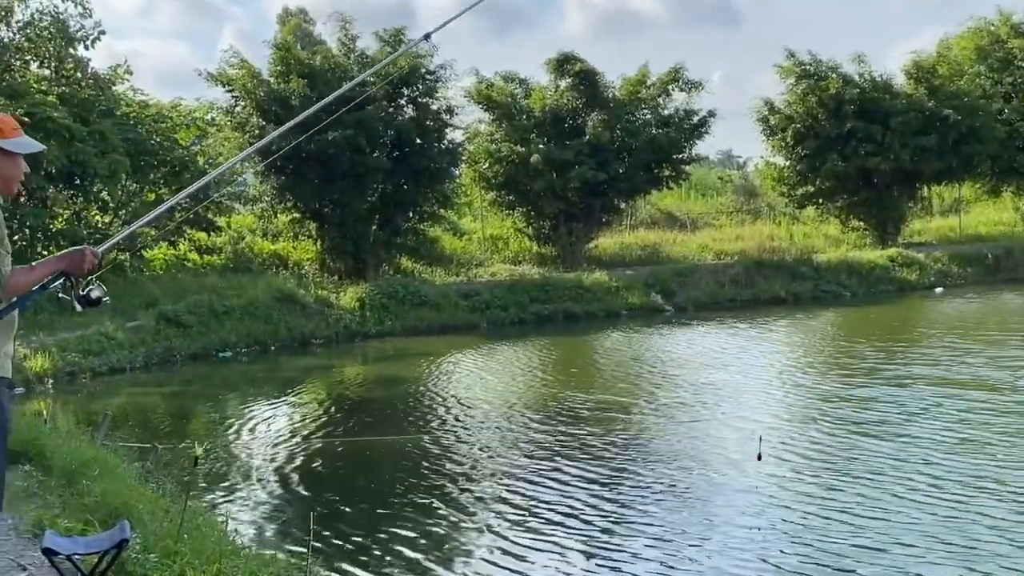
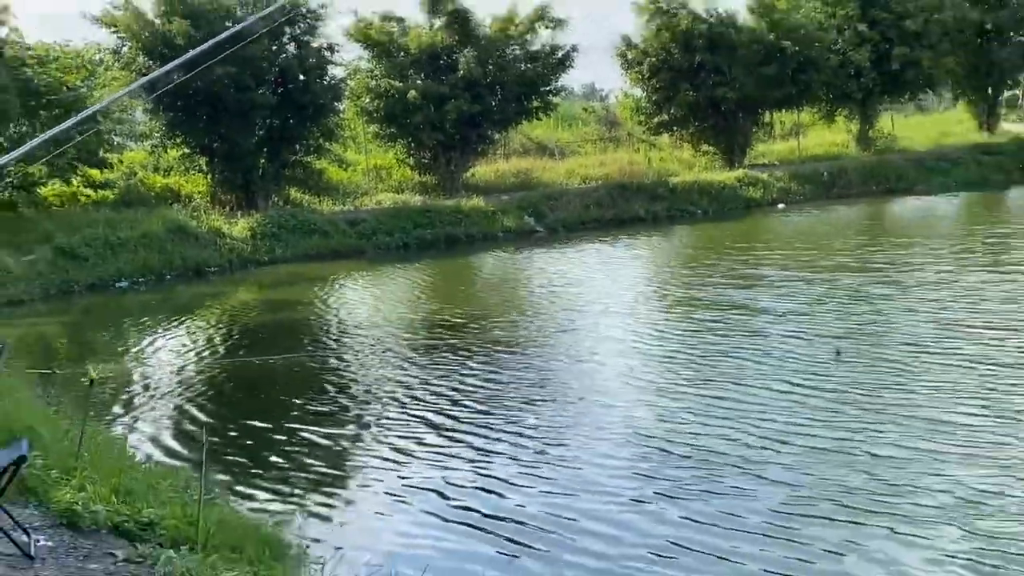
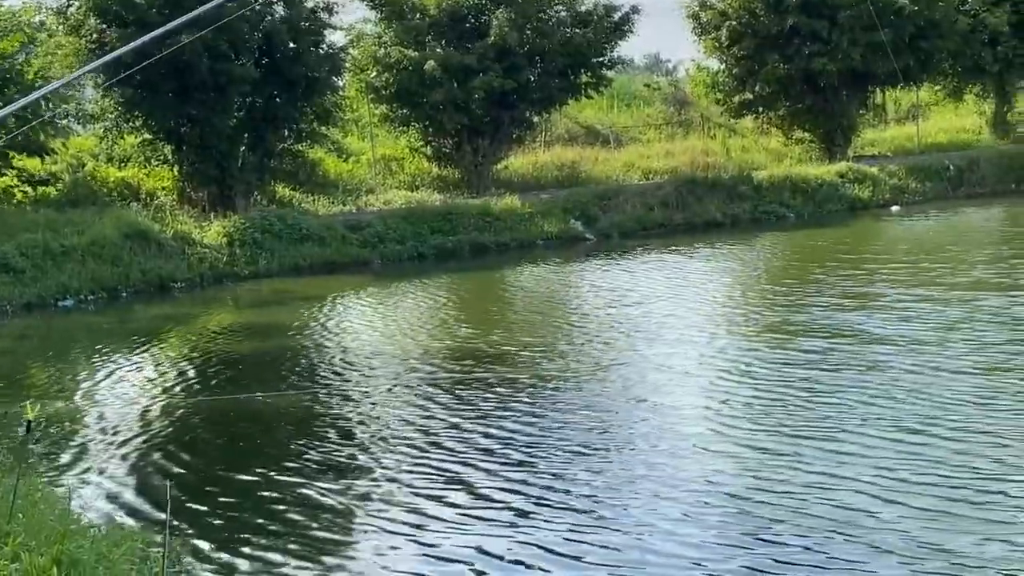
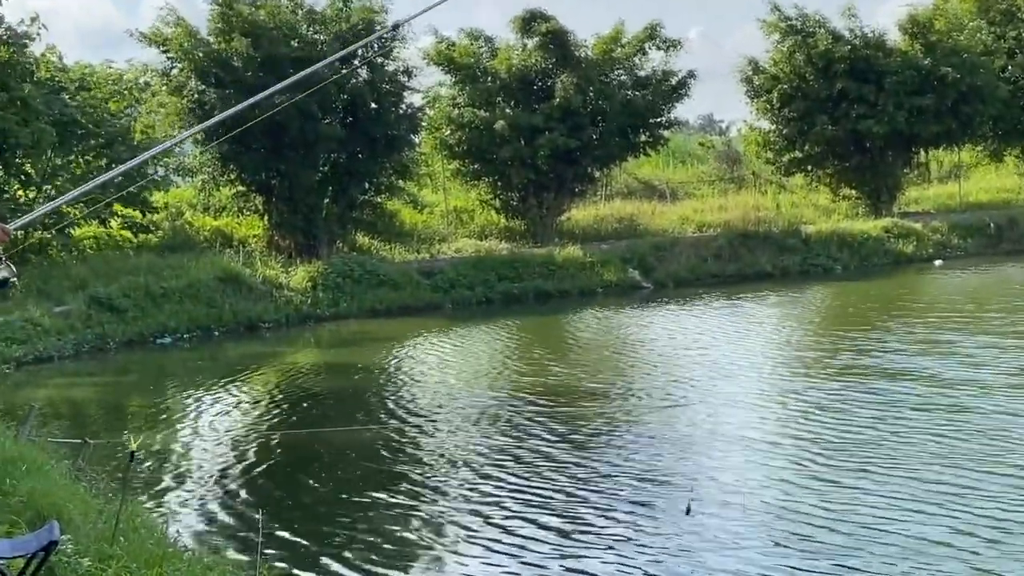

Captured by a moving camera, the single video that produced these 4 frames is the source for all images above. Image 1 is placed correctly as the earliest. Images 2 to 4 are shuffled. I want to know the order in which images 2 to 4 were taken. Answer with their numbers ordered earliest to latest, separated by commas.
4, 3, 2
